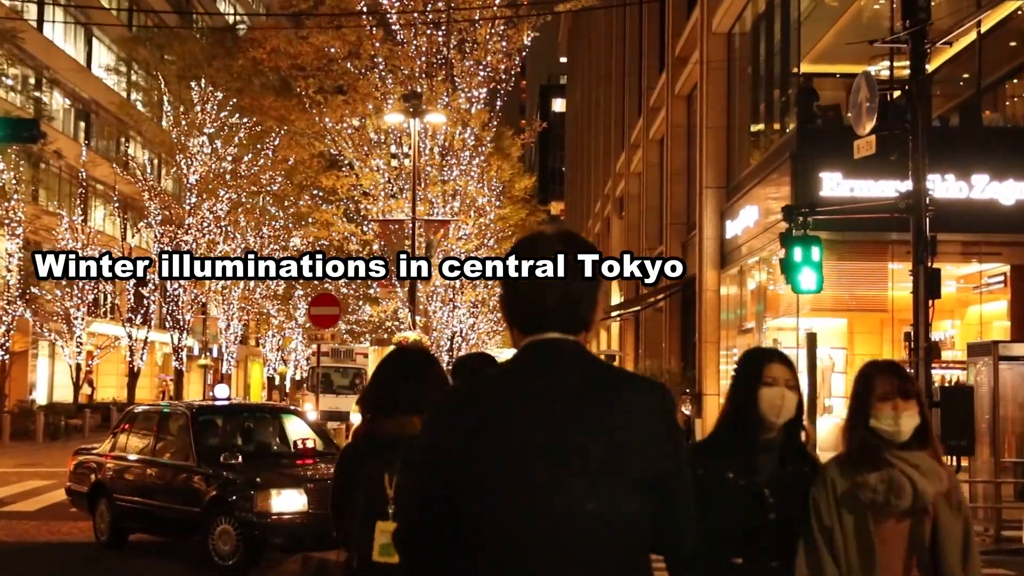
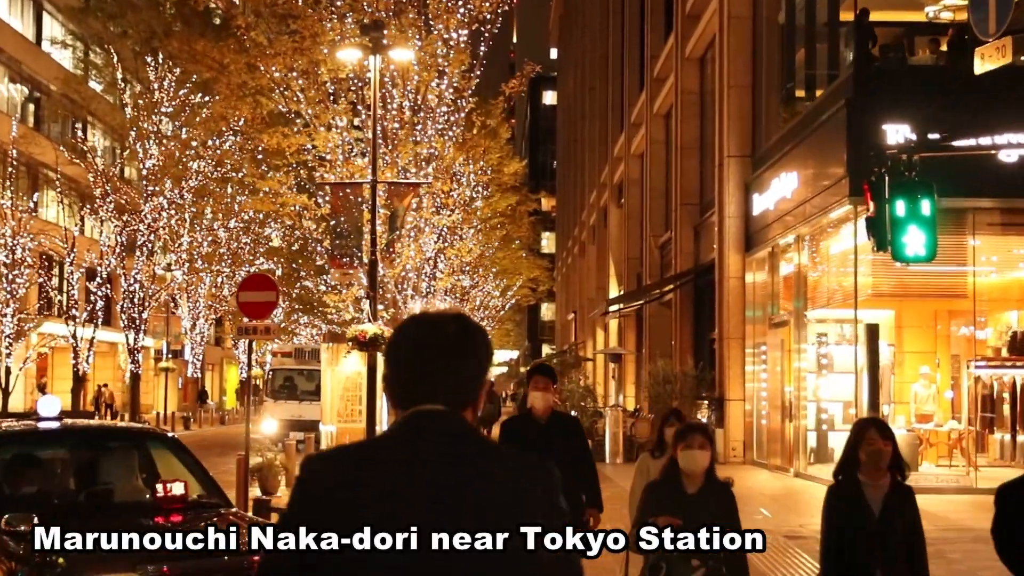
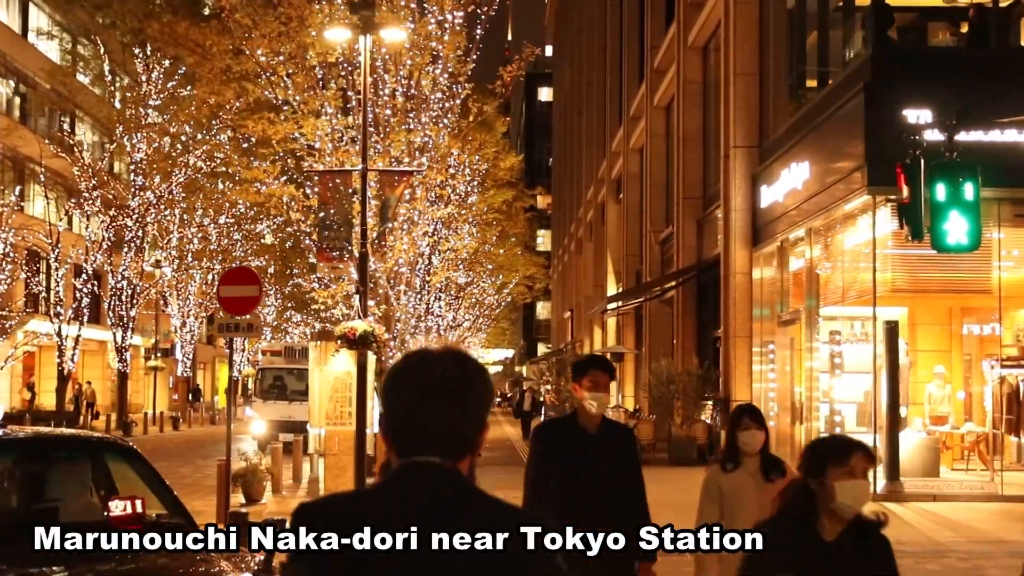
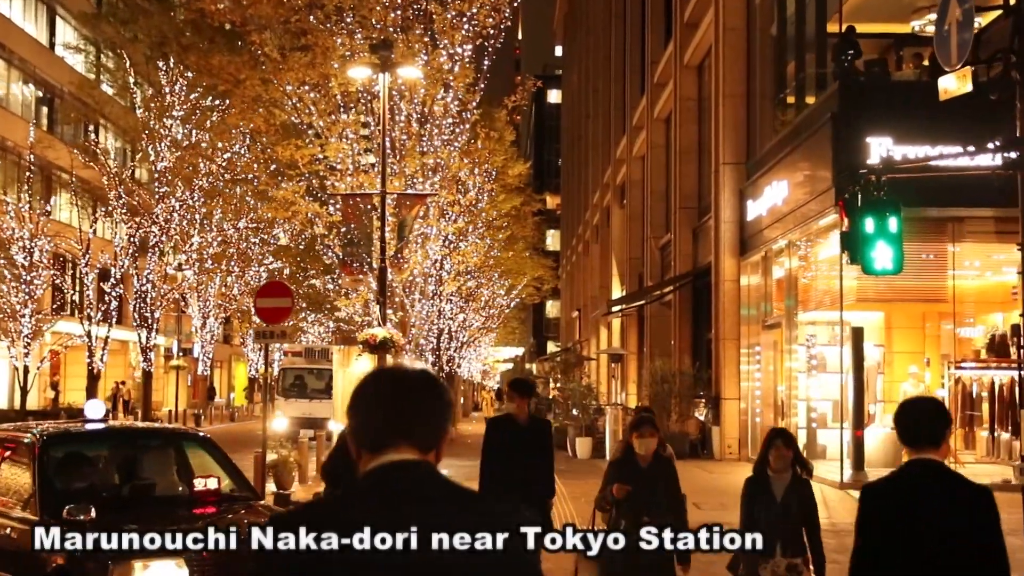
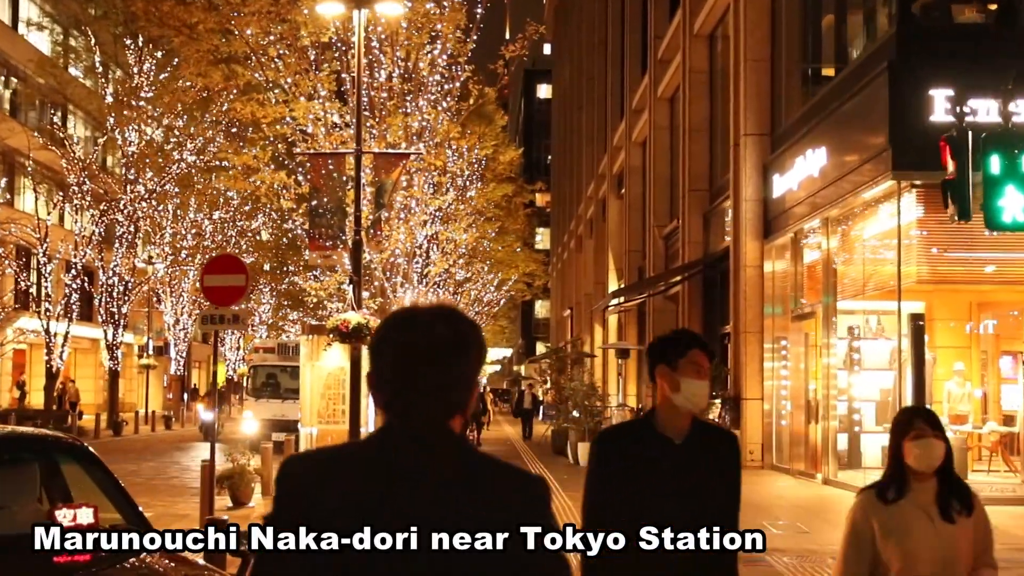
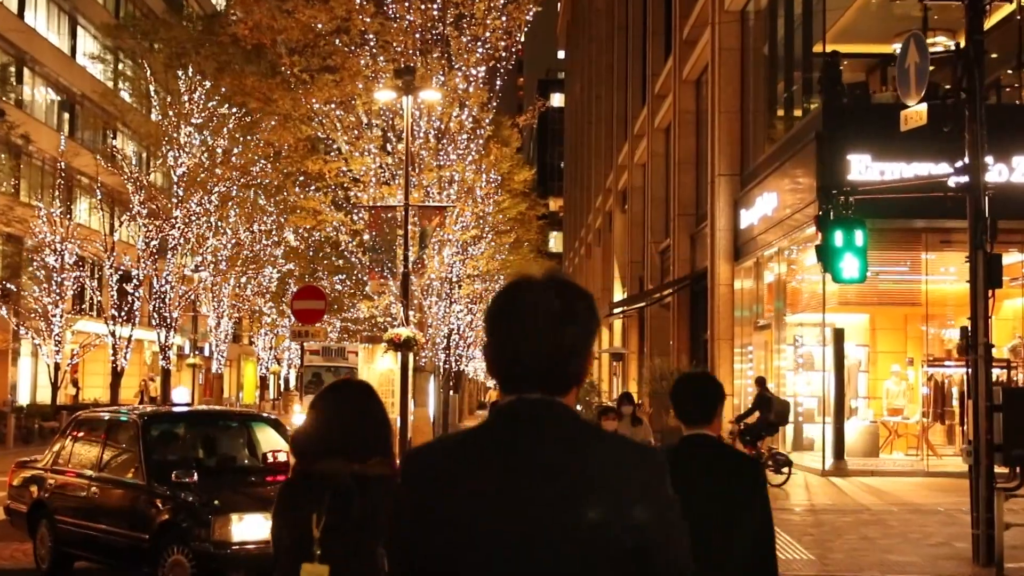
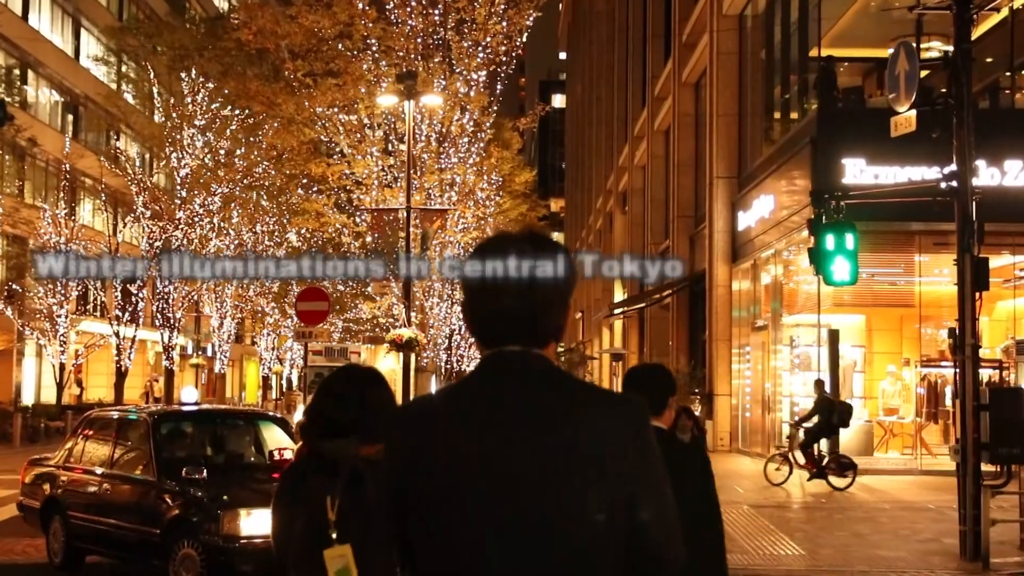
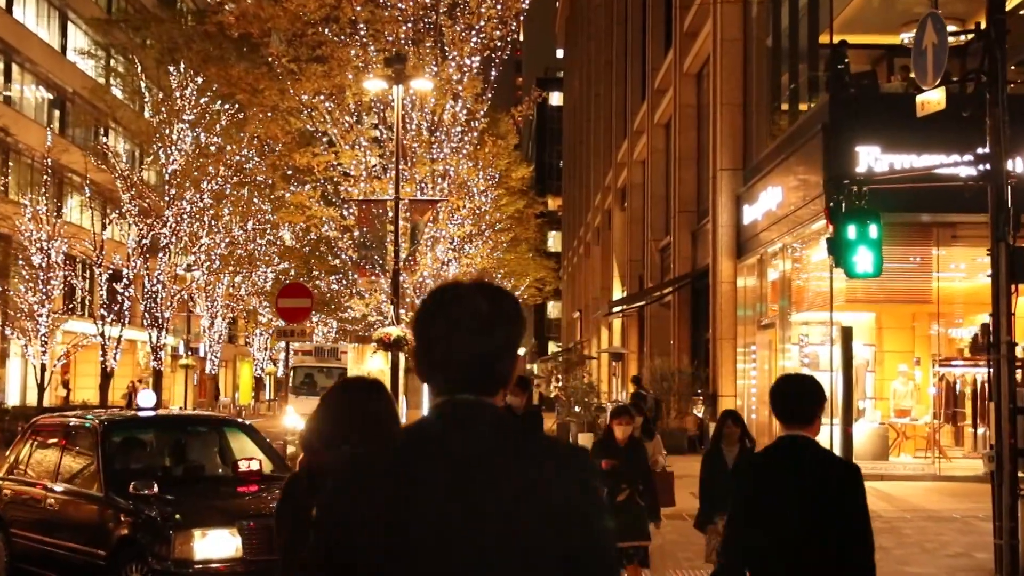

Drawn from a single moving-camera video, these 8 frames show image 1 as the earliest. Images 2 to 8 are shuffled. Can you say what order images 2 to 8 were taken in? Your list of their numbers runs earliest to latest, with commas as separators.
7, 6, 8, 4, 2, 3, 5
